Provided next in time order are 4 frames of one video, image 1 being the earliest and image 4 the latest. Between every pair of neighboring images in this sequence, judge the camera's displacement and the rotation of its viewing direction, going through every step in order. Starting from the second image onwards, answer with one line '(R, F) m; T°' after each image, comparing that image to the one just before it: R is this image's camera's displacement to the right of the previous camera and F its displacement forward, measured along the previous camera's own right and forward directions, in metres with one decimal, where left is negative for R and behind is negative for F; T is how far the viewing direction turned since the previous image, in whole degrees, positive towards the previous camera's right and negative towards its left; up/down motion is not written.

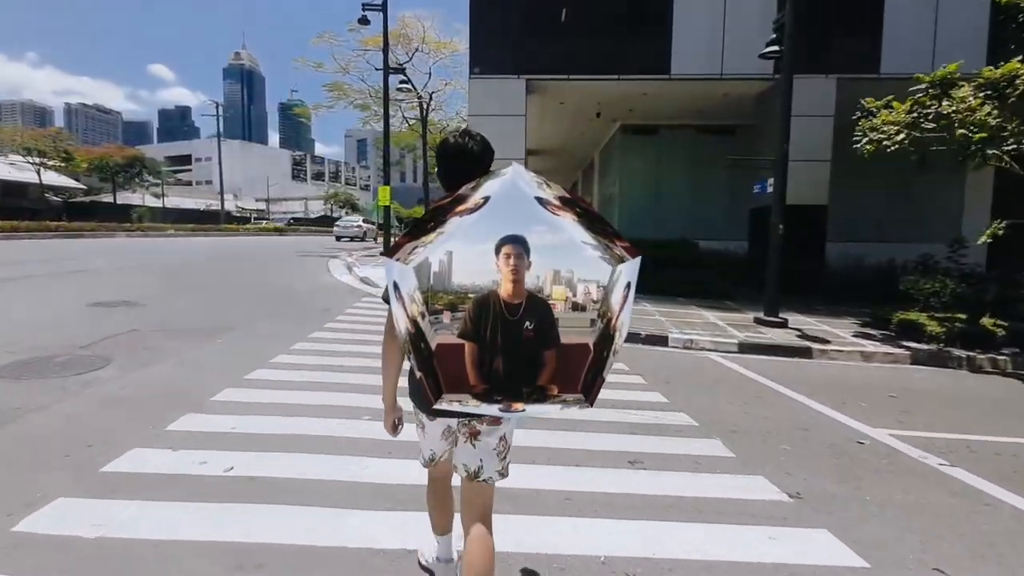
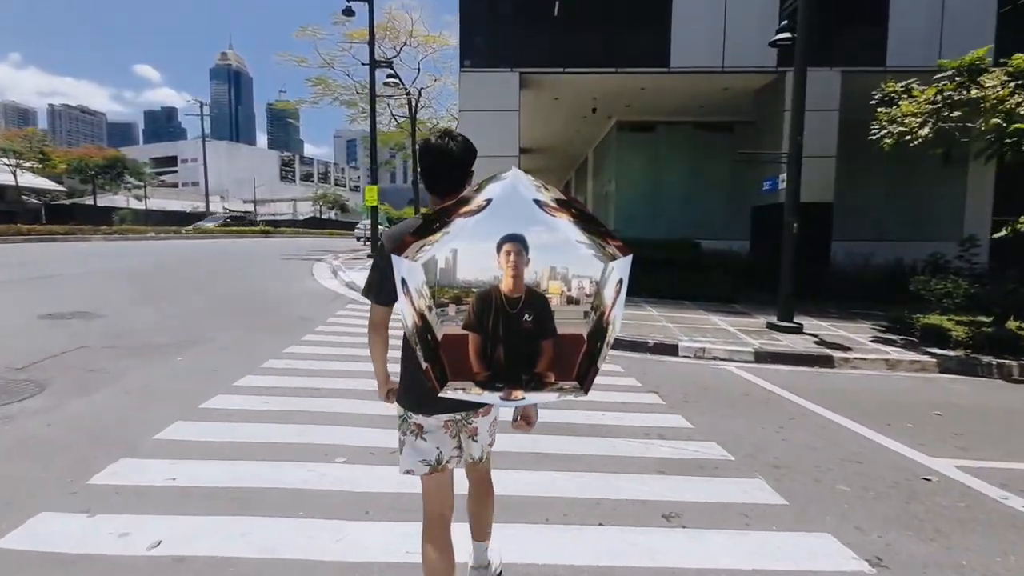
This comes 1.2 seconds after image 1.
(-0.1, +0.8) m; +1°
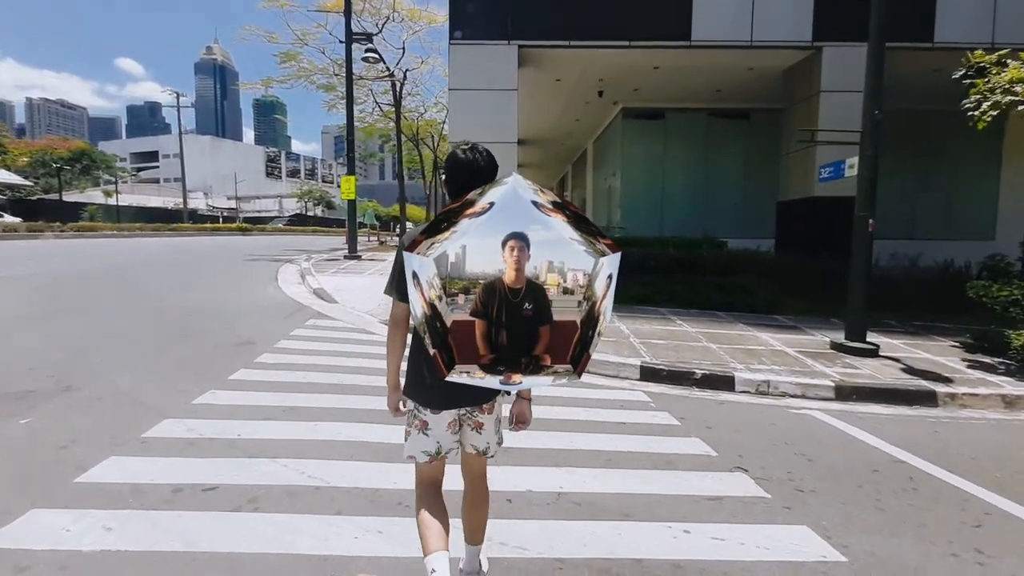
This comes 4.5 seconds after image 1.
(-0.2, +2.2) m; +1°
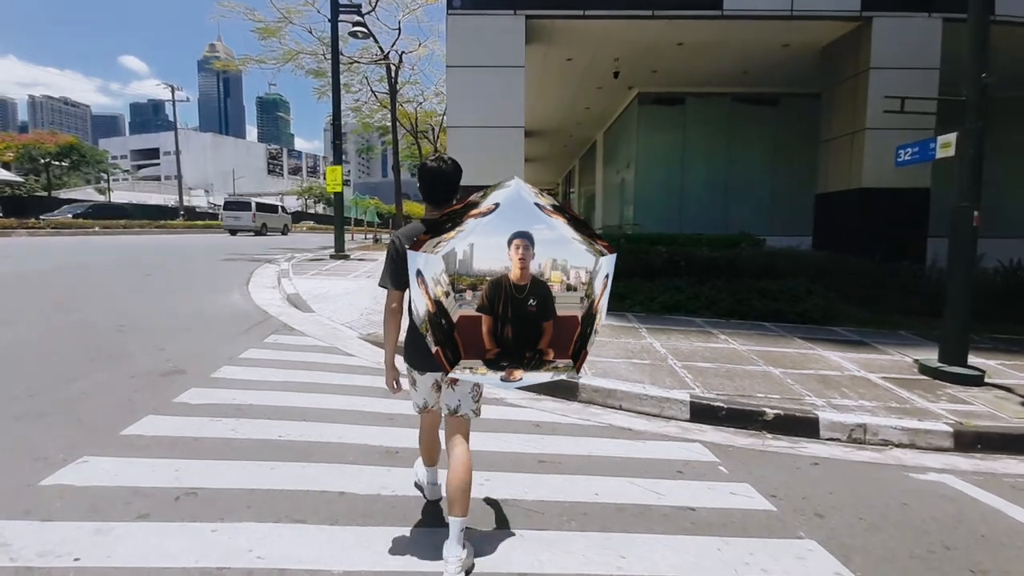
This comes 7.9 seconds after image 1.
(-0.1, +1.7) m; 0°
